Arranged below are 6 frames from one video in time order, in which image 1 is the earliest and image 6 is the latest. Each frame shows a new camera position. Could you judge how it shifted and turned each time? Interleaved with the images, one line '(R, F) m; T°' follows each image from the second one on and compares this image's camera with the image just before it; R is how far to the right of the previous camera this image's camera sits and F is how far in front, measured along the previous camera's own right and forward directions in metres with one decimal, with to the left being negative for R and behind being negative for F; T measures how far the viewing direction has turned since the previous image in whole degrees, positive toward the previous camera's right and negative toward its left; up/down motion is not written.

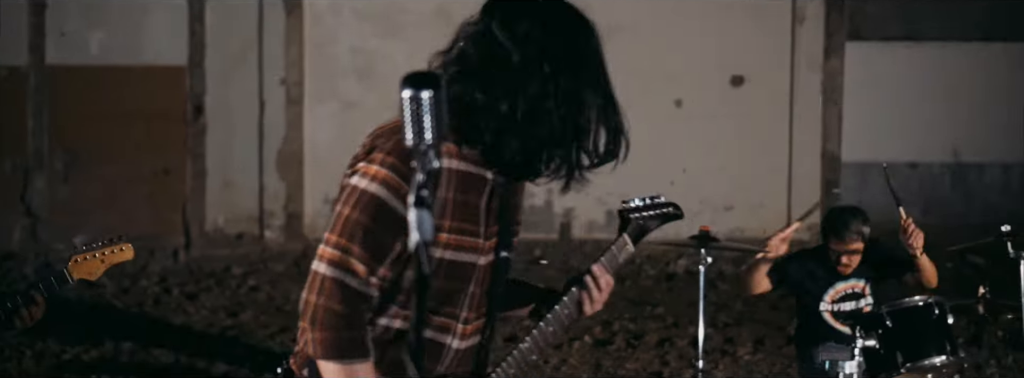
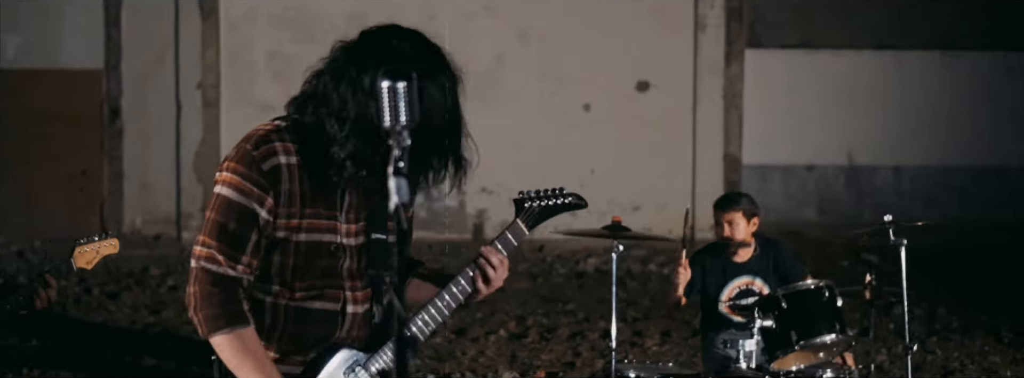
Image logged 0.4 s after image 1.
(-0.1, -0.3) m; +4°
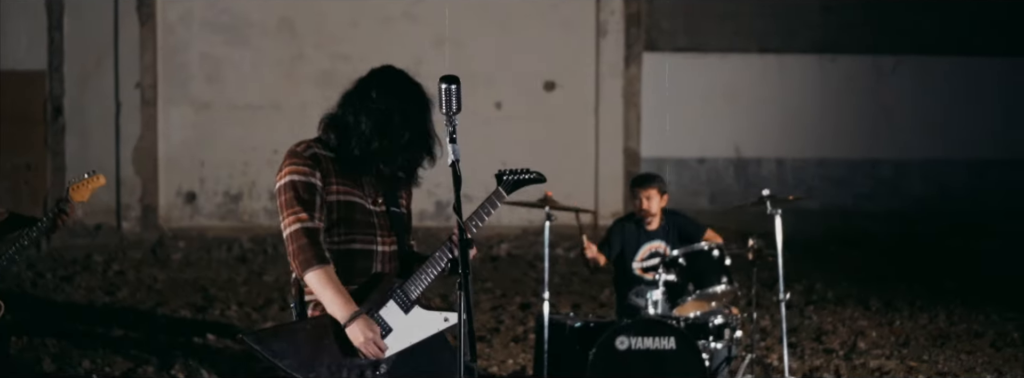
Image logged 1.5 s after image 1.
(-0.2, -0.9) m; +4°
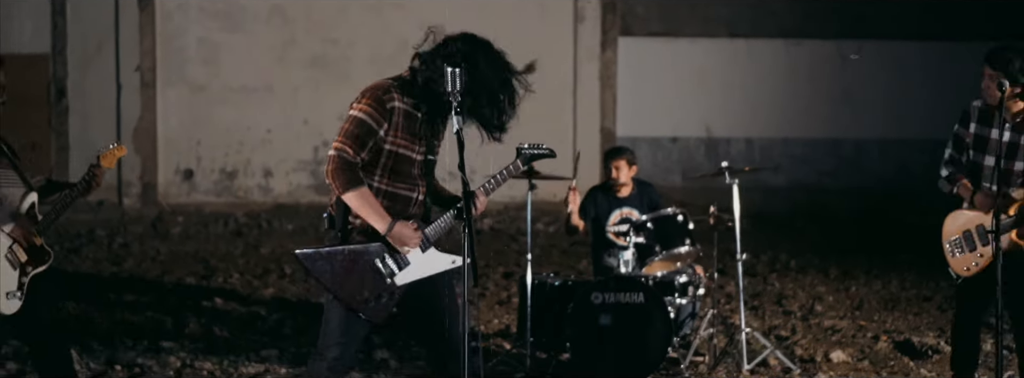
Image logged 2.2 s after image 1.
(0.0, -0.6) m; +1°
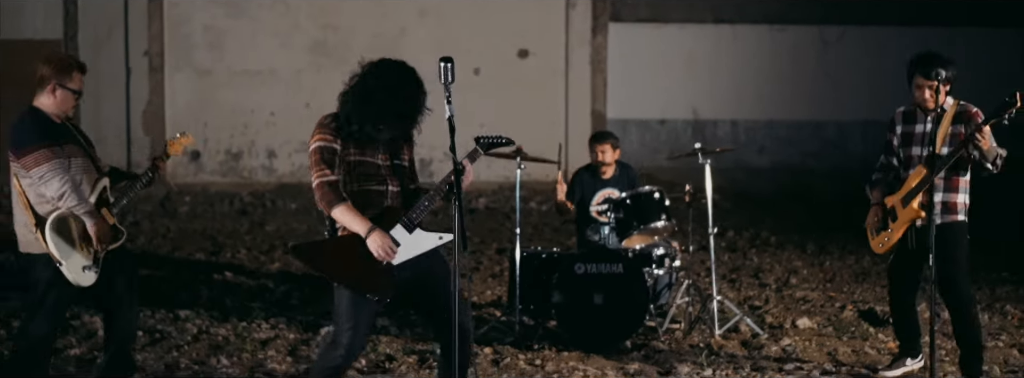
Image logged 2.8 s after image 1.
(0.0, -0.5) m; 0°
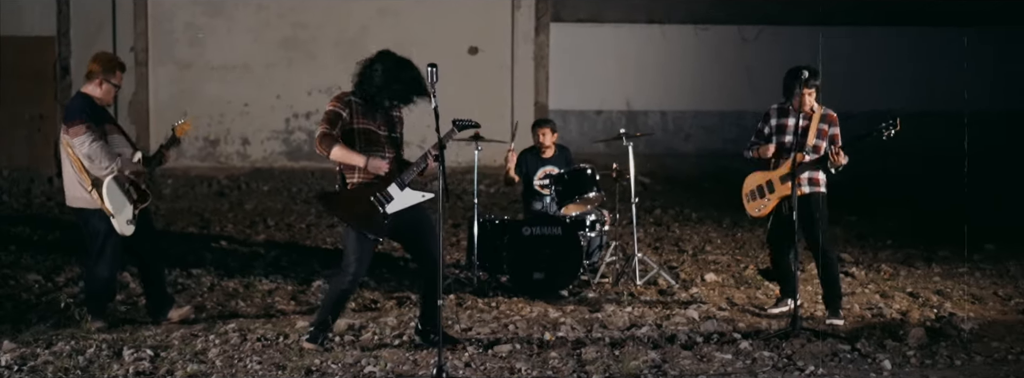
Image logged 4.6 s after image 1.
(-0.1, -1.3) m; +2°
